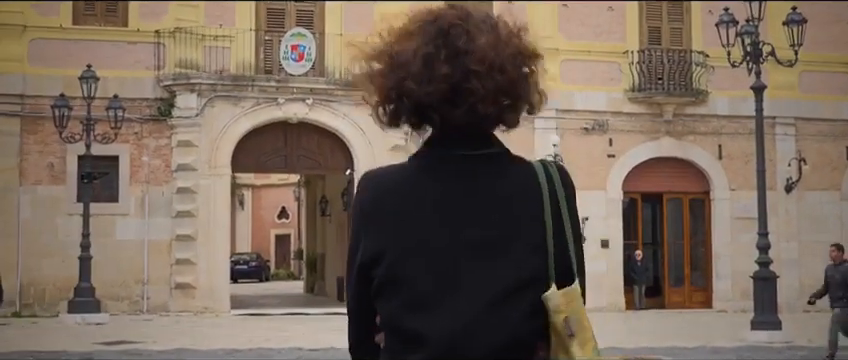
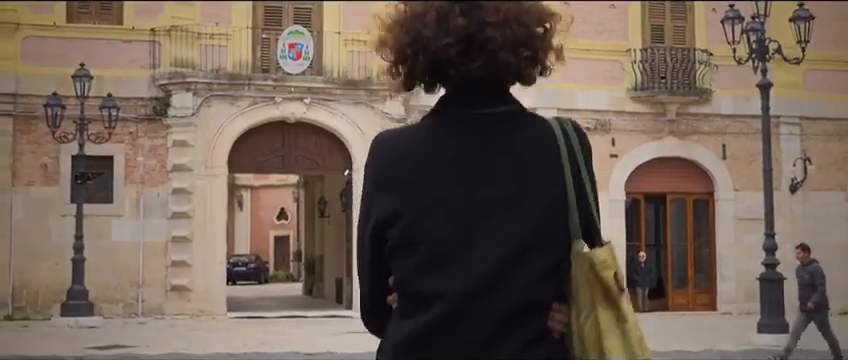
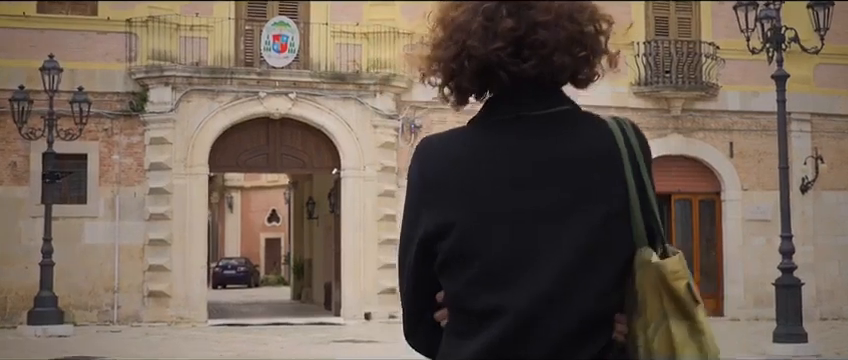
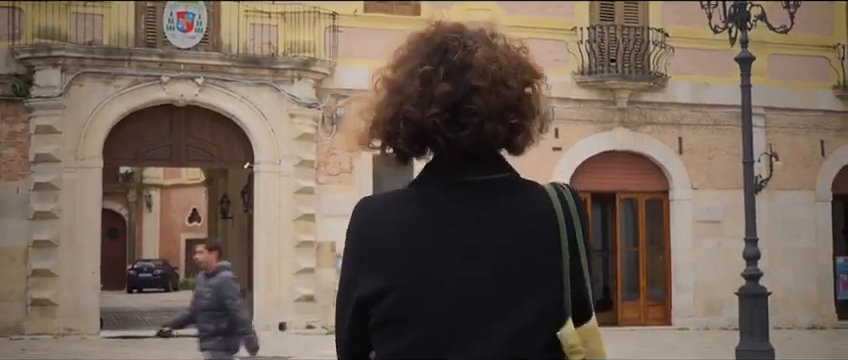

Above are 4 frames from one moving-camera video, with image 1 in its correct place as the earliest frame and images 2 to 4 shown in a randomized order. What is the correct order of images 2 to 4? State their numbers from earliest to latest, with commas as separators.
2, 3, 4
